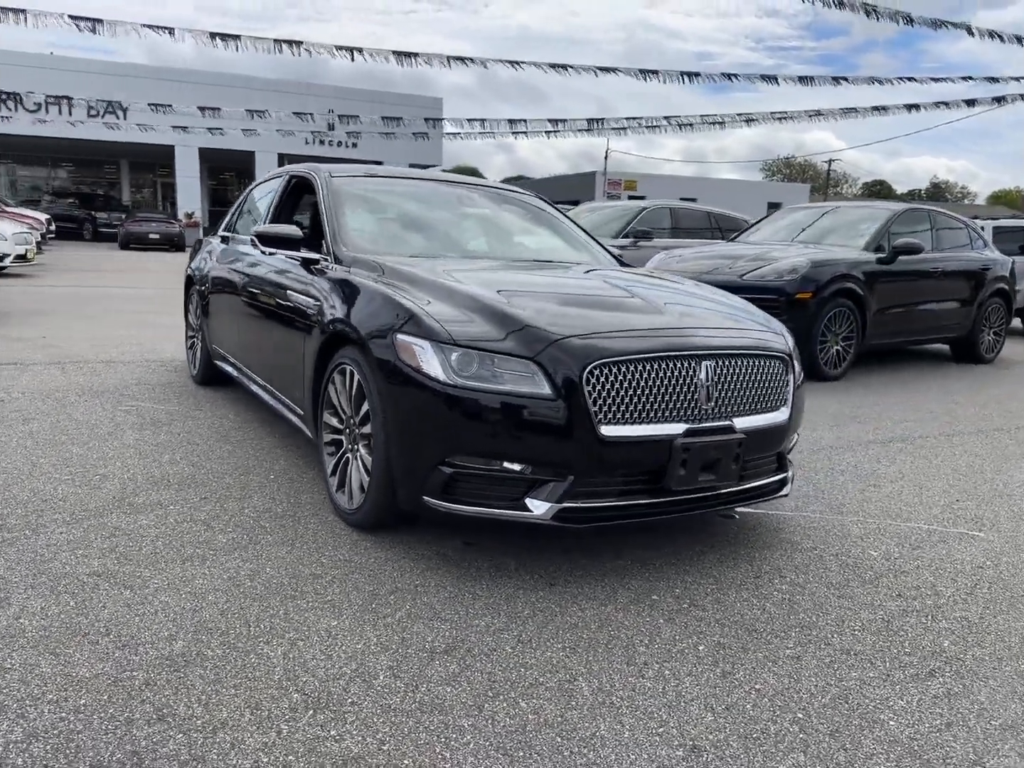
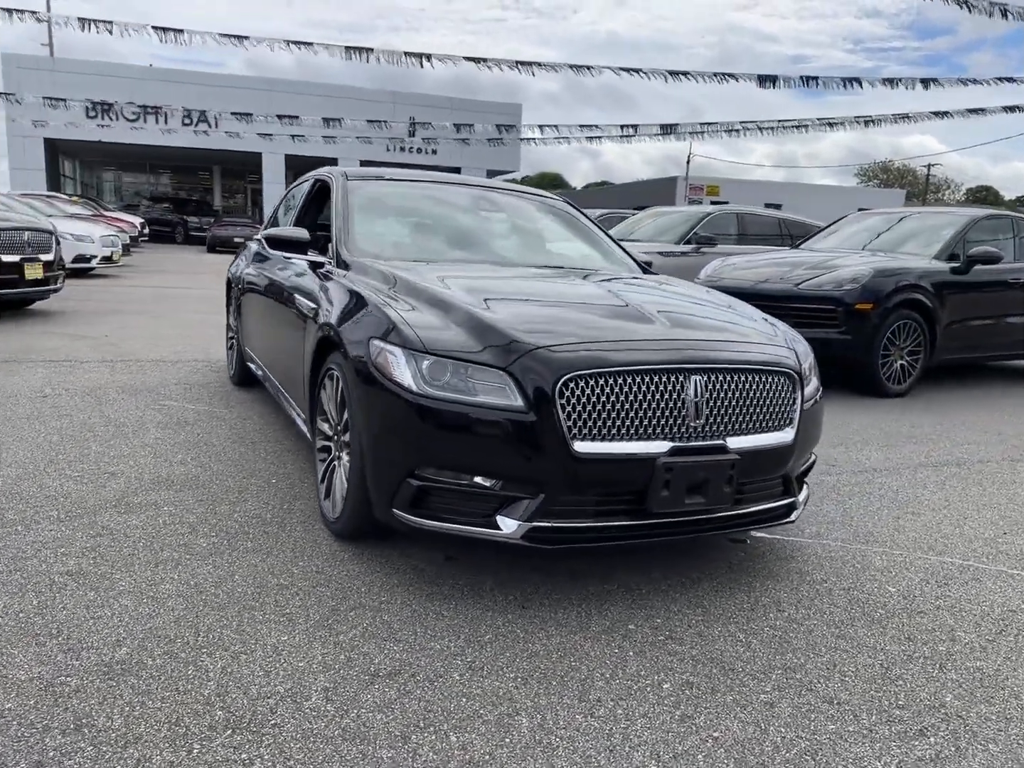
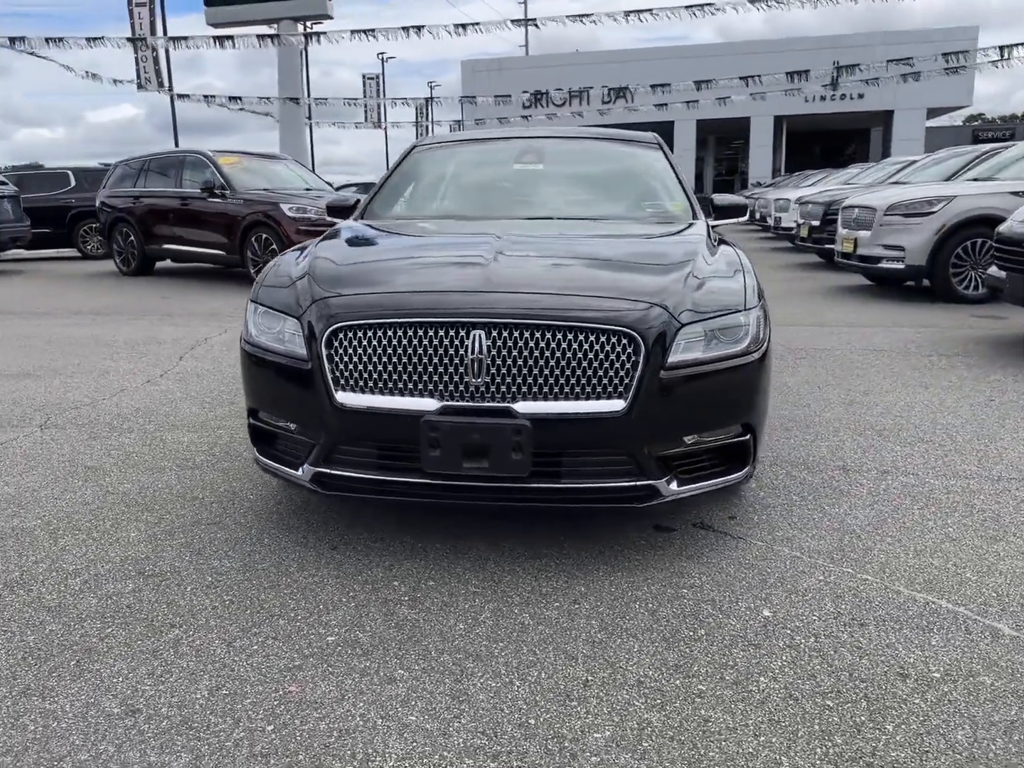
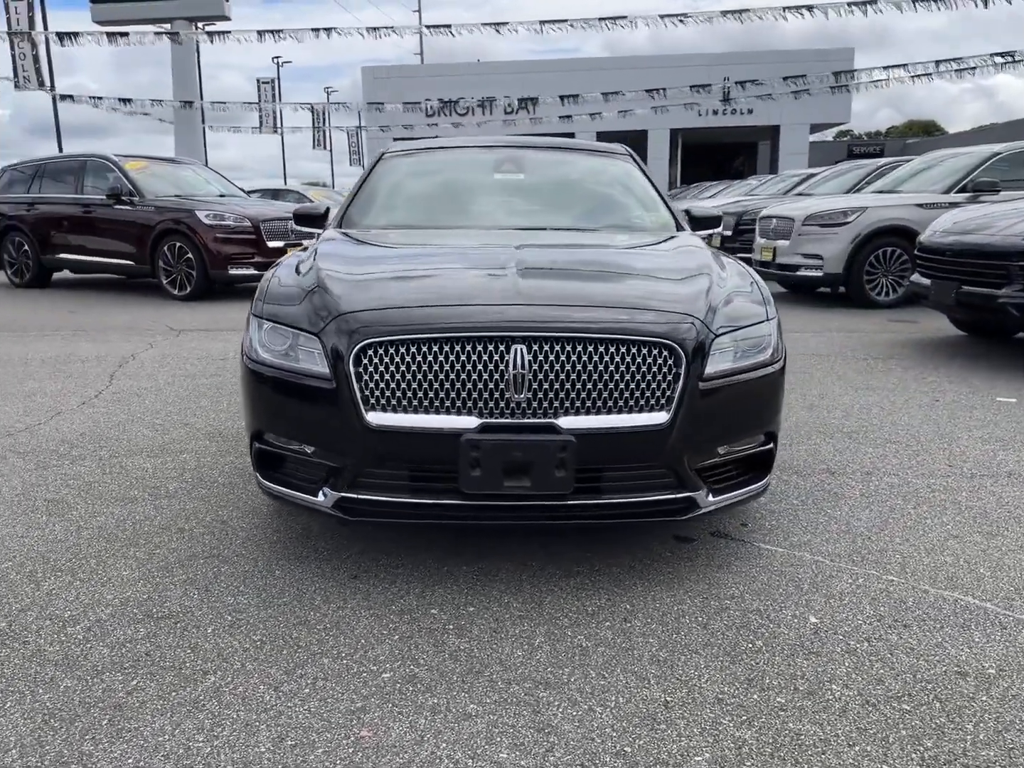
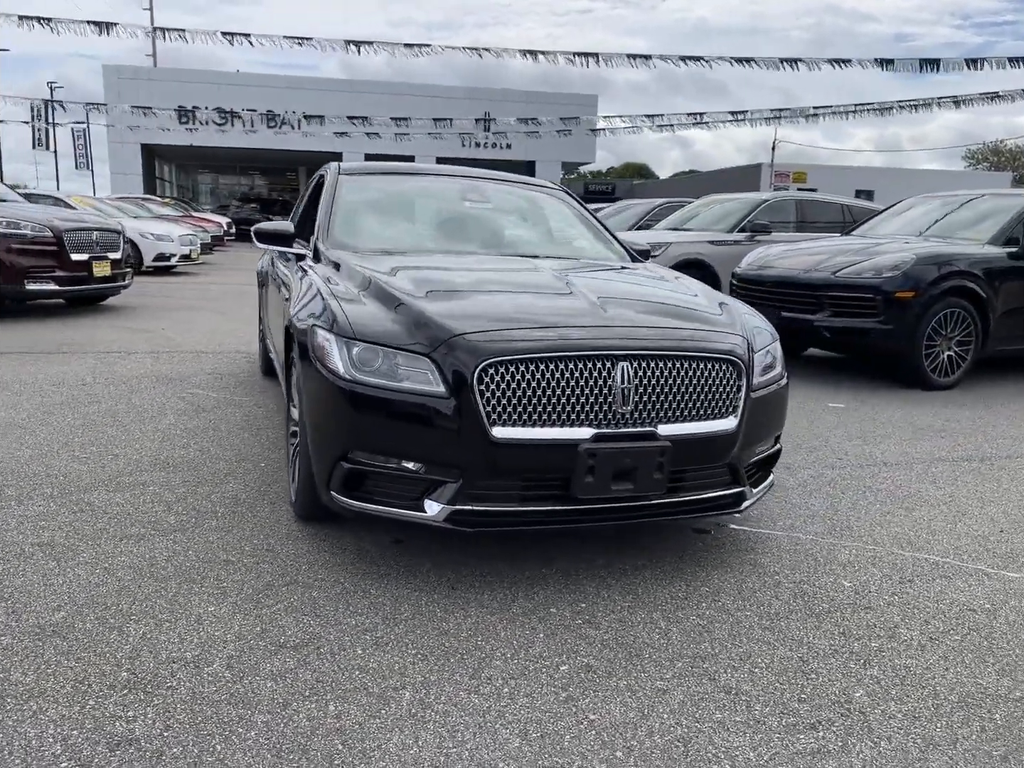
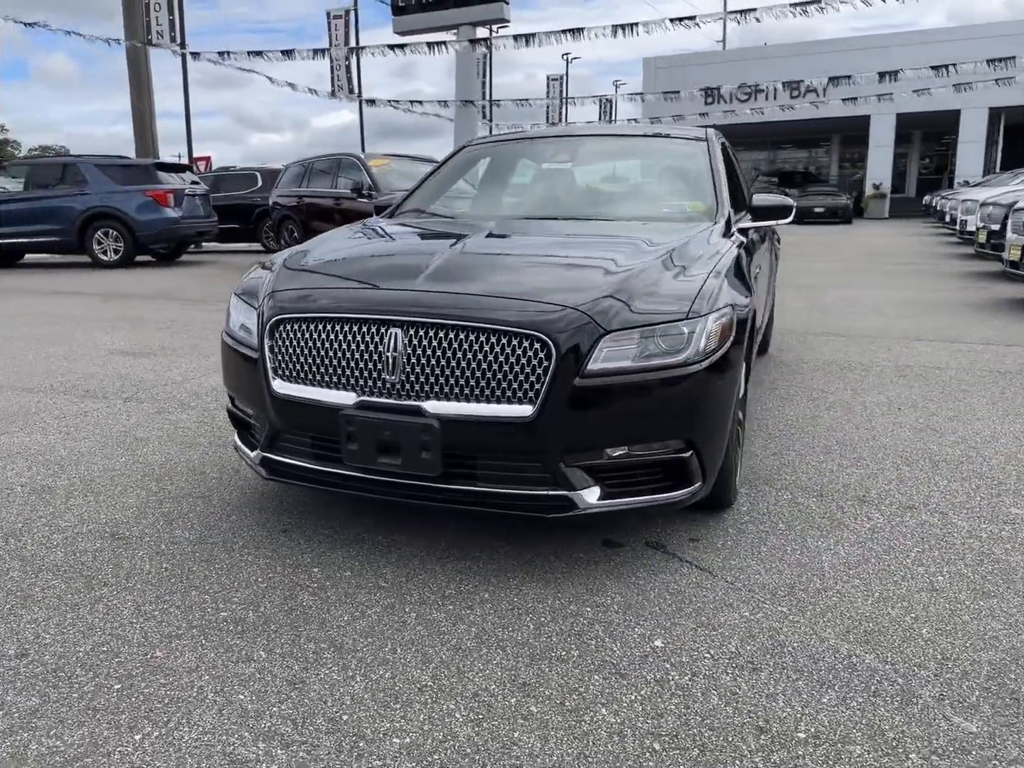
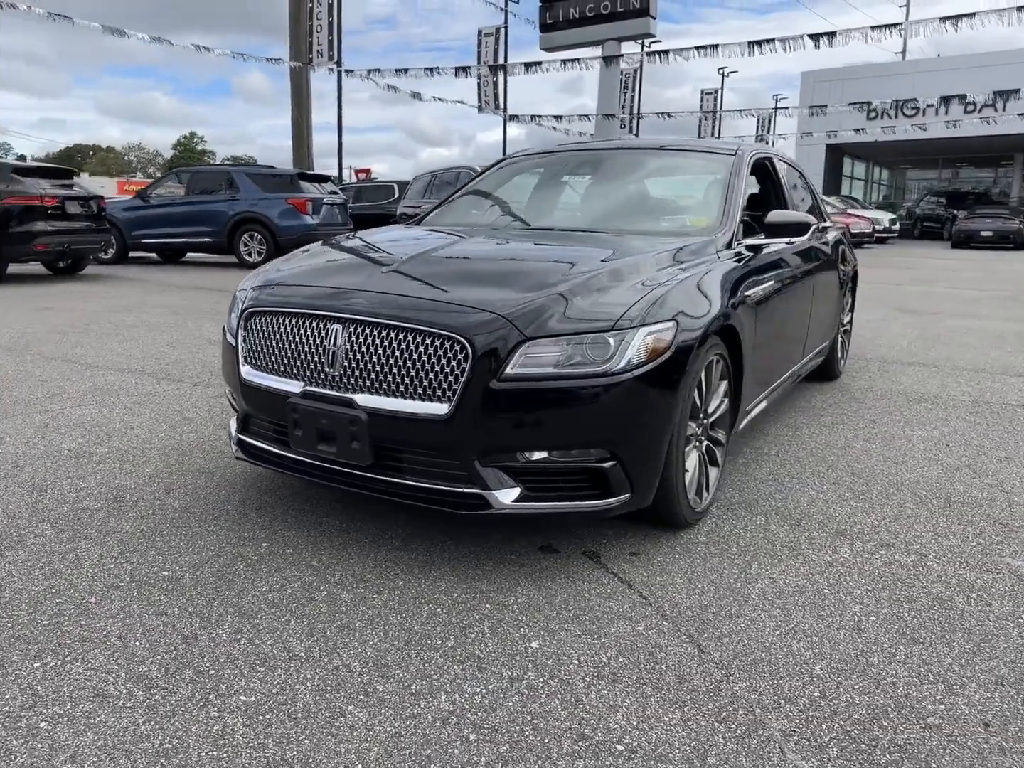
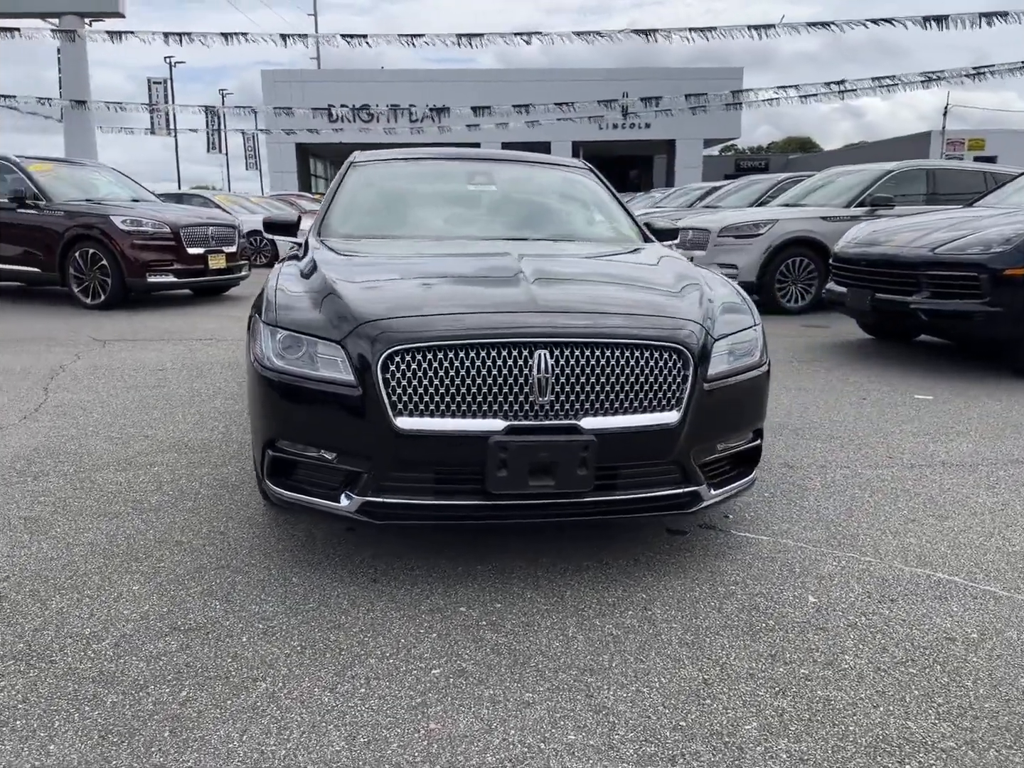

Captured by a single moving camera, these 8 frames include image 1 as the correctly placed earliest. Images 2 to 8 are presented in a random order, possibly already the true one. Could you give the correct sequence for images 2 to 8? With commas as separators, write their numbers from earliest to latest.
2, 5, 8, 4, 3, 6, 7
